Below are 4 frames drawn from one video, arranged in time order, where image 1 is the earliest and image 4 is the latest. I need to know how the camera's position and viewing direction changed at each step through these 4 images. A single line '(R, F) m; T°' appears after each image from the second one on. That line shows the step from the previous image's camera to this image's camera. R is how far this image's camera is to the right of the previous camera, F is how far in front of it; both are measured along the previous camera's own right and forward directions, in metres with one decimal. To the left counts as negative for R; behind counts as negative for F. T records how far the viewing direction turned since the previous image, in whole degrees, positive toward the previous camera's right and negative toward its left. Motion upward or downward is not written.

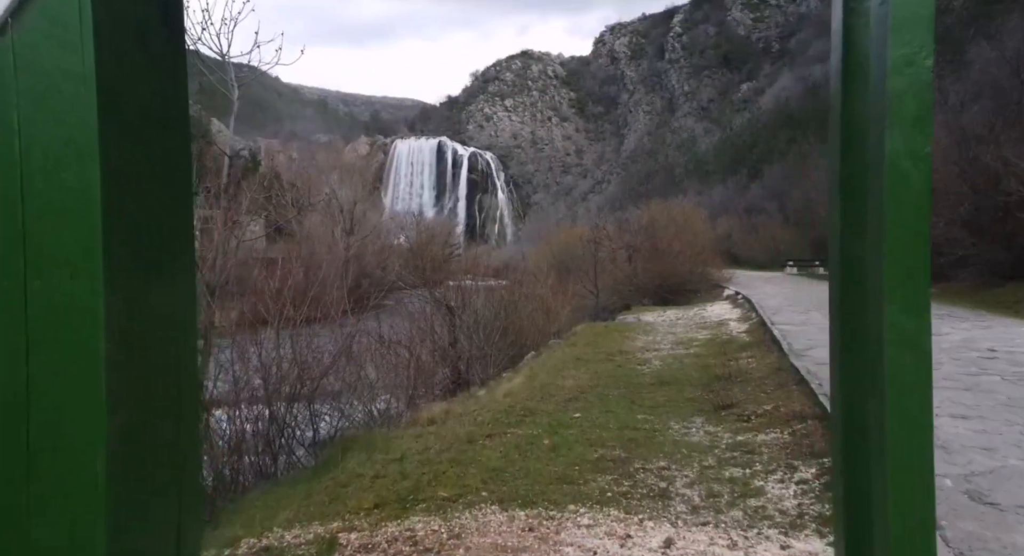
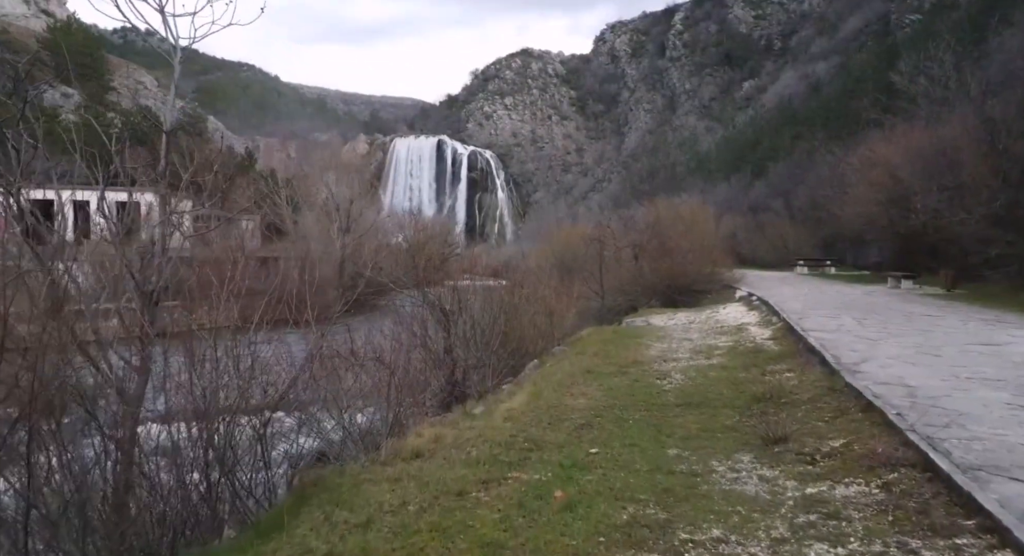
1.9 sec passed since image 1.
(0.0, +0.9) m; 0°
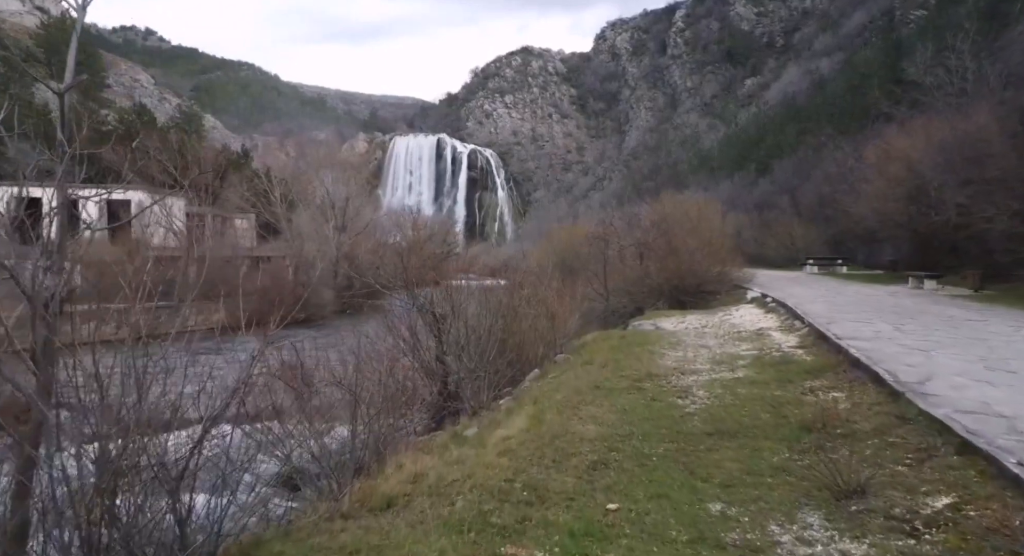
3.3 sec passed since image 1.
(0.0, +0.8) m; 0°
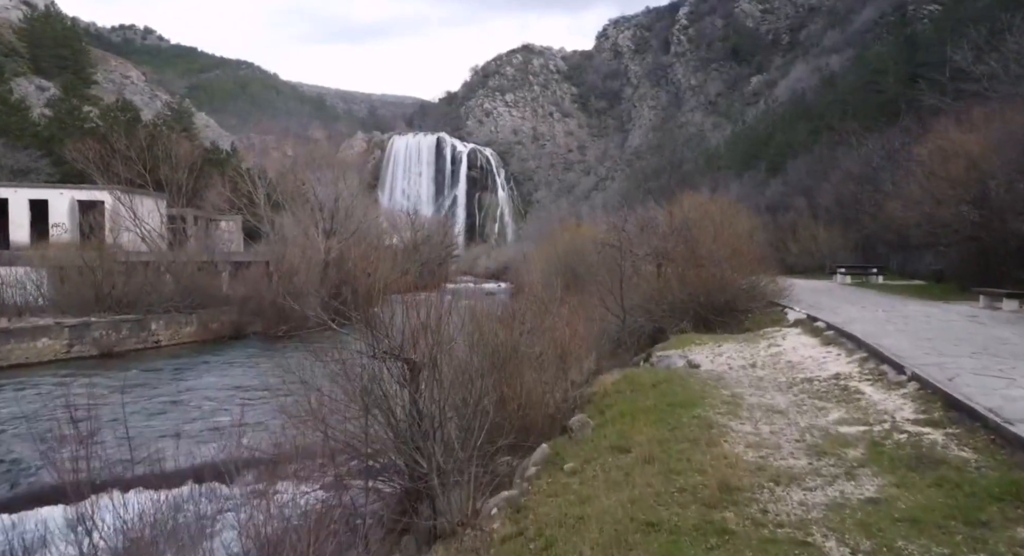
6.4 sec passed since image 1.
(0.0, +2.3) m; 0°
